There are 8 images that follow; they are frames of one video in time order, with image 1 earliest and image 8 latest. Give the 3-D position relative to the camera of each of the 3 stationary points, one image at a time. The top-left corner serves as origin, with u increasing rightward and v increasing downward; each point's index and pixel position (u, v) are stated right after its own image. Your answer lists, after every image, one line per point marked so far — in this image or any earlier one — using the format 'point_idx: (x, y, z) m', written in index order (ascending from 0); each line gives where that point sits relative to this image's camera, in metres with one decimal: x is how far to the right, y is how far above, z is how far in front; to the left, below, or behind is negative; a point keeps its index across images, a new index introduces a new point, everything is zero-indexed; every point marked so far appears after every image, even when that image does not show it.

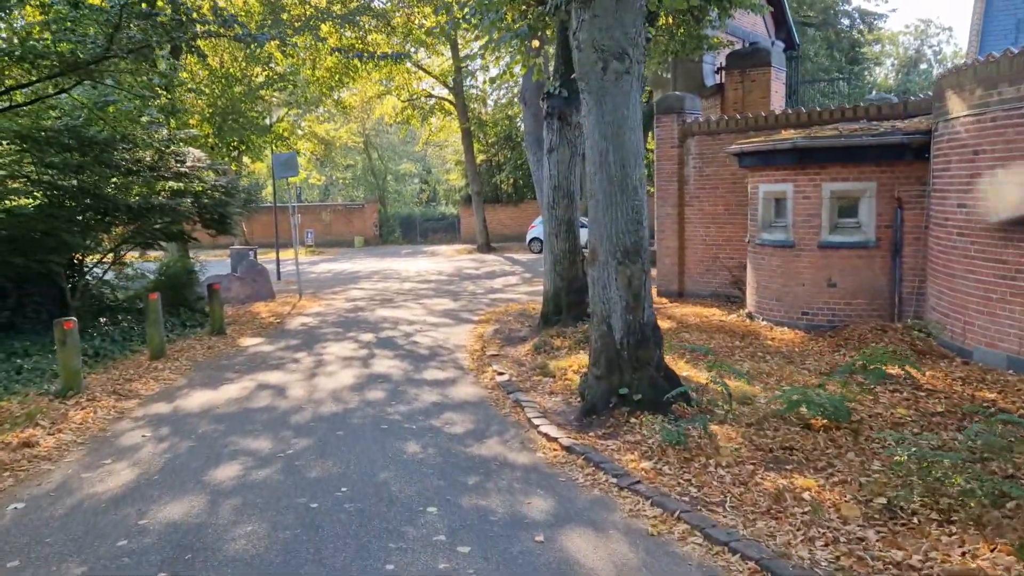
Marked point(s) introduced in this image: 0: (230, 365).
0: (-3.0, -0.8, +8.7) m
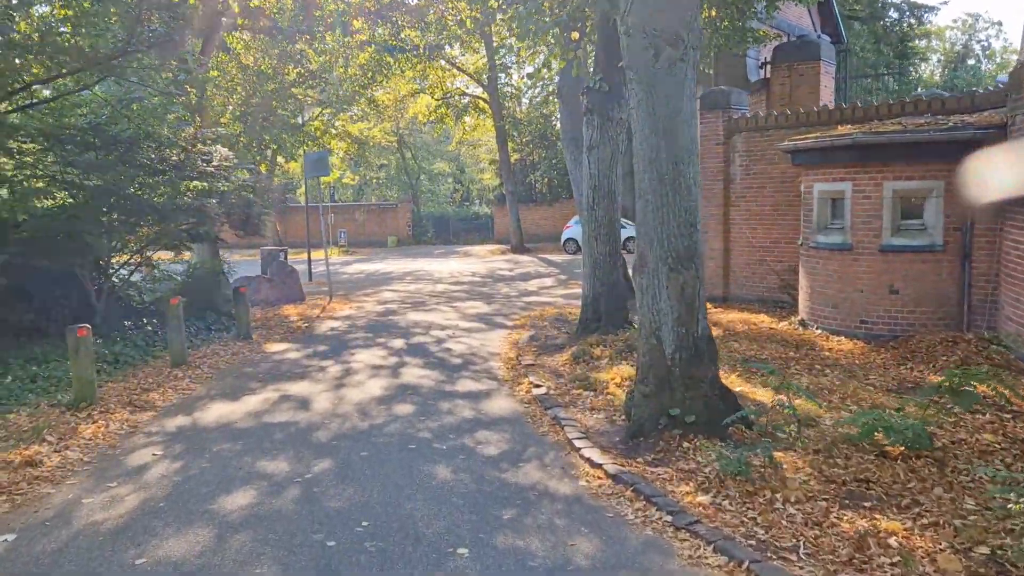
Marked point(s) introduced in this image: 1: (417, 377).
0: (-2.6, -0.9, +8.3) m
1: (-0.9, -0.9, +8.1) m
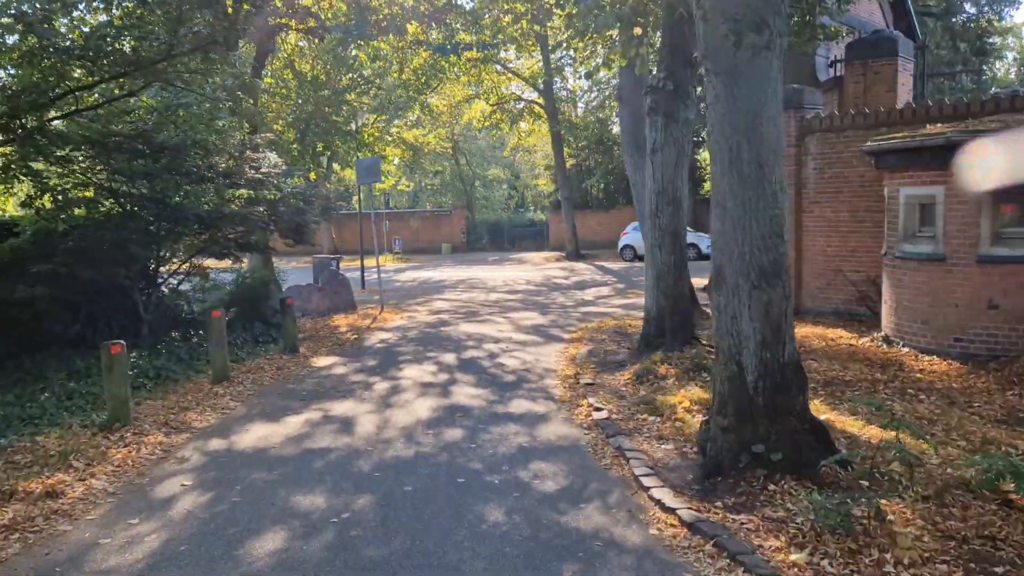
0: (-2.0, -1.0, +7.9) m
1: (-0.4, -1.0, +7.6) m
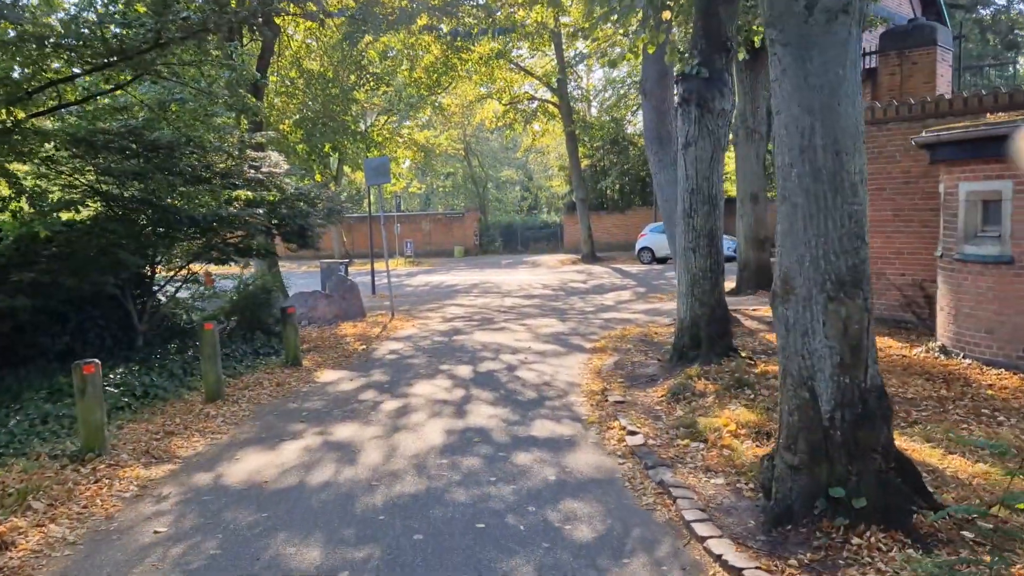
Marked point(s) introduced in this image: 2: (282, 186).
0: (-1.9, -1.1, +7.1) m
1: (-0.2, -1.1, +6.8) m
2: (-3.1, +1.4, +11.0) m
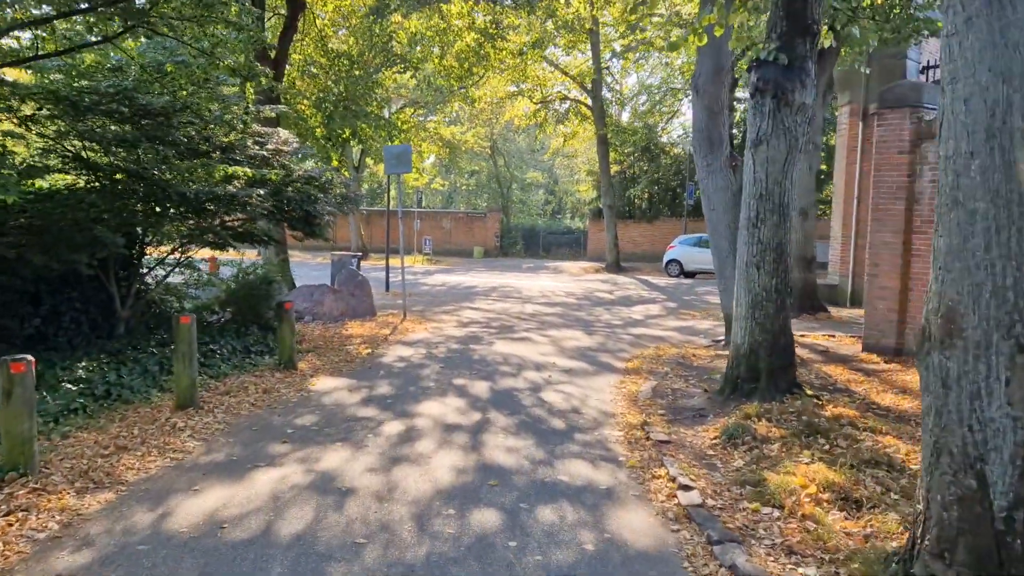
0: (-1.7, -1.0, +6.0) m
1: (-0.1, -1.1, +5.7) m
2: (-2.7, +1.5, +9.9) m
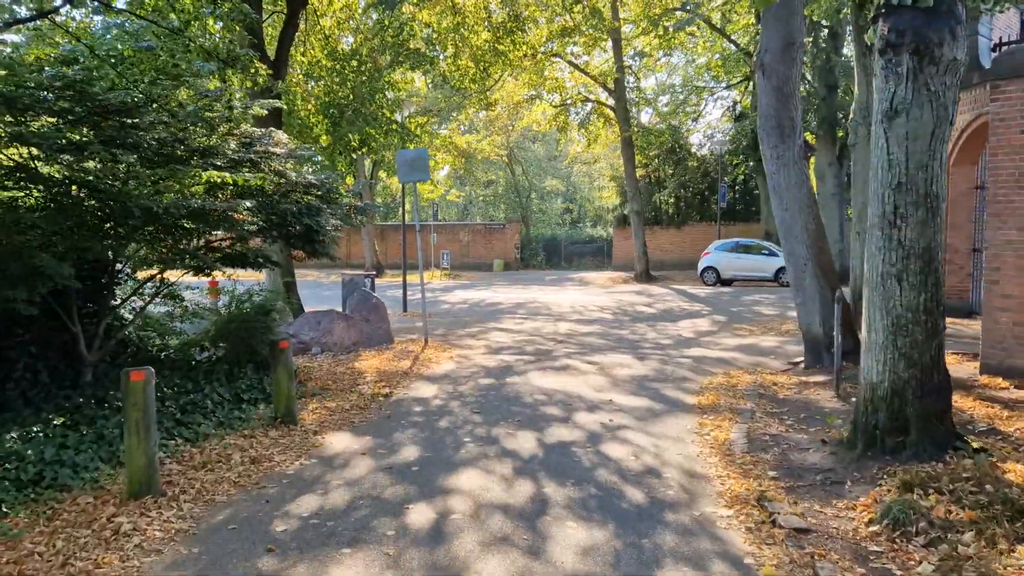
0: (-1.3, -1.2, +4.4) m
1: (+0.3, -1.3, +4.0) m
2: (-2.3, +1.1, +8.3) m
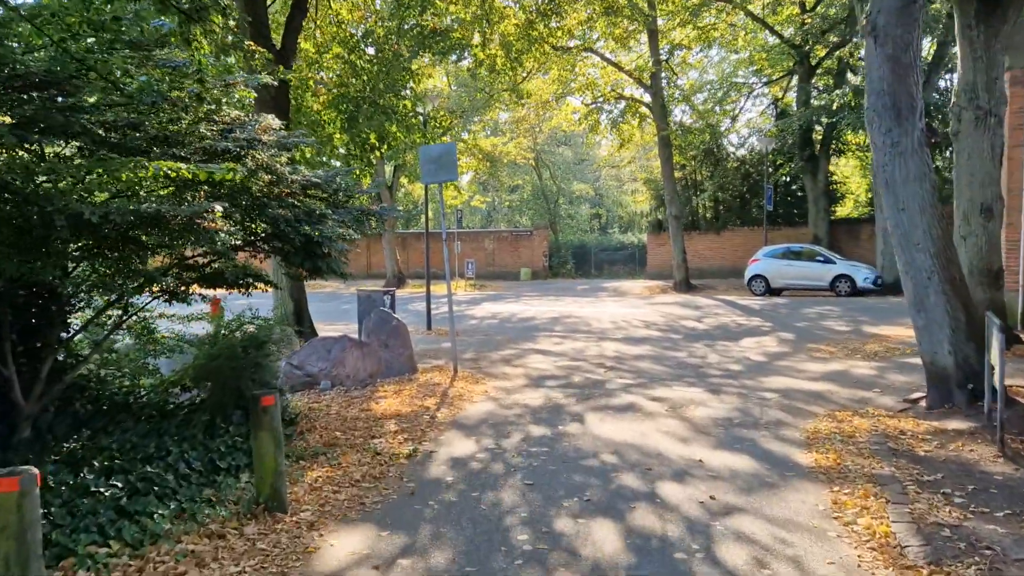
0: (-0.9, -1.4, +2.6) m
1: (+0.7, -1.5, +2.2) m
2: (-1.8, +0.9, +6.6) m
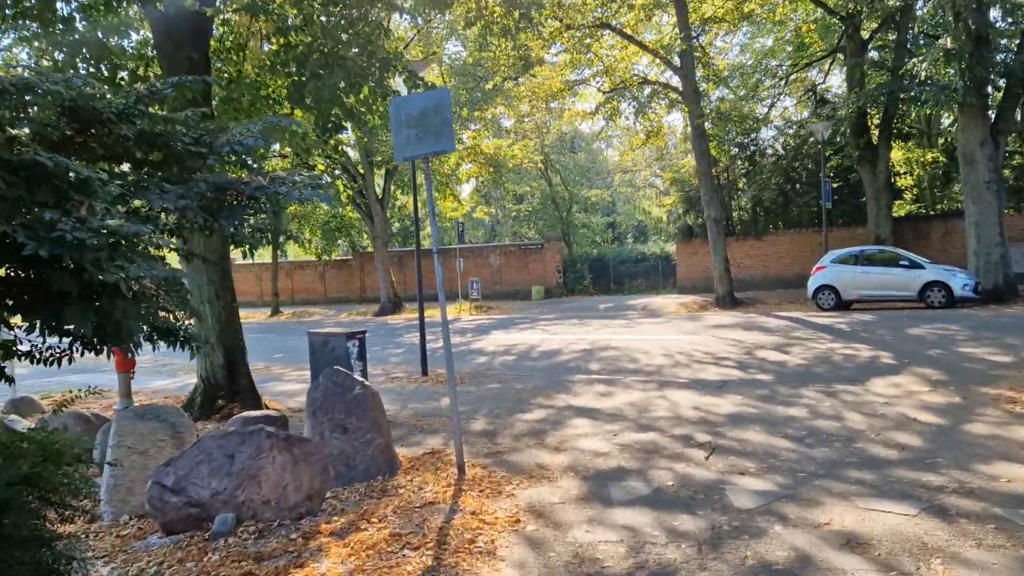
0: (-0.6, -1.6, -1.5) m
1: (+1.0, -1.6, -1.9) m
2: (-1.6, +0.6, +2.5) m
